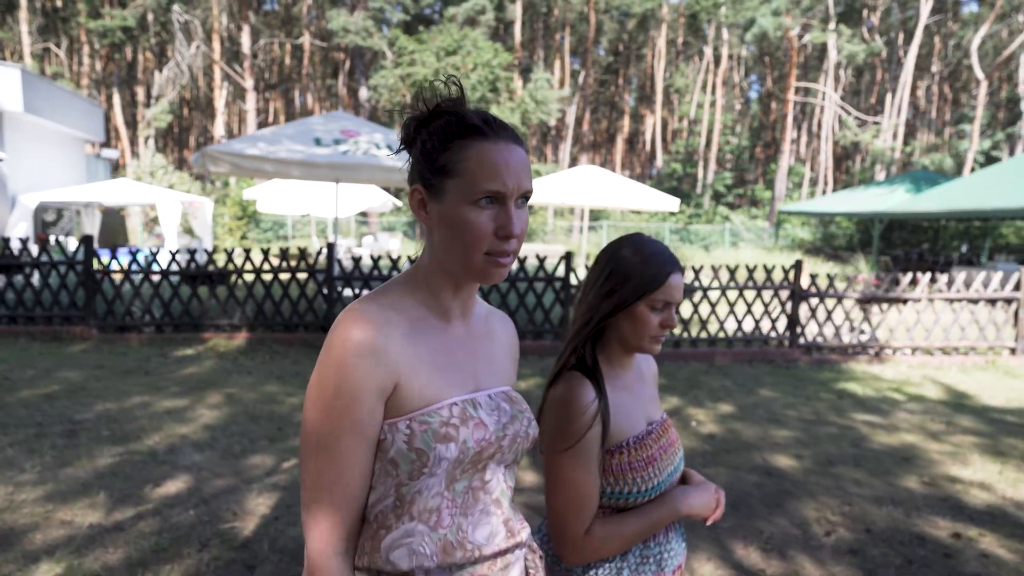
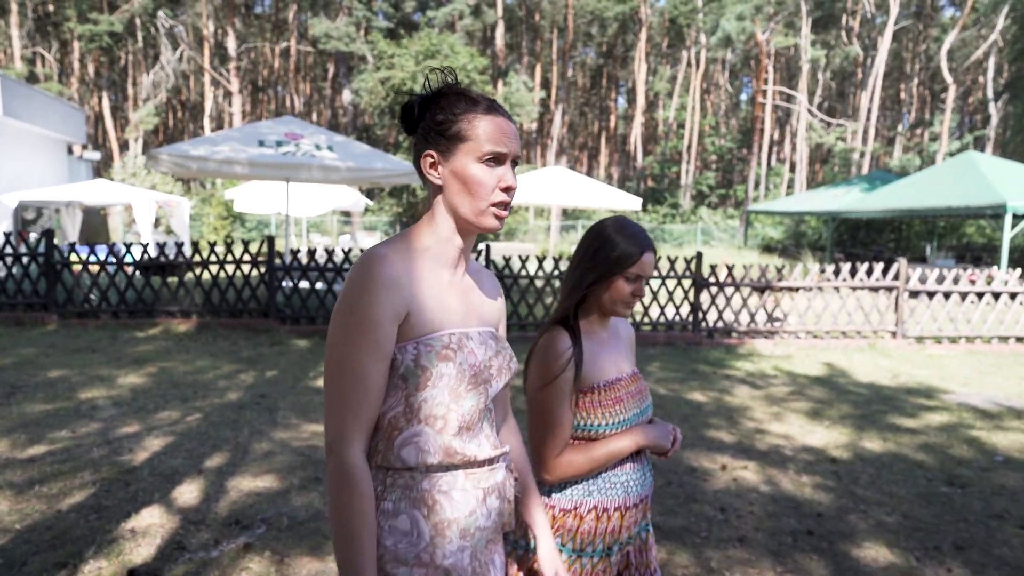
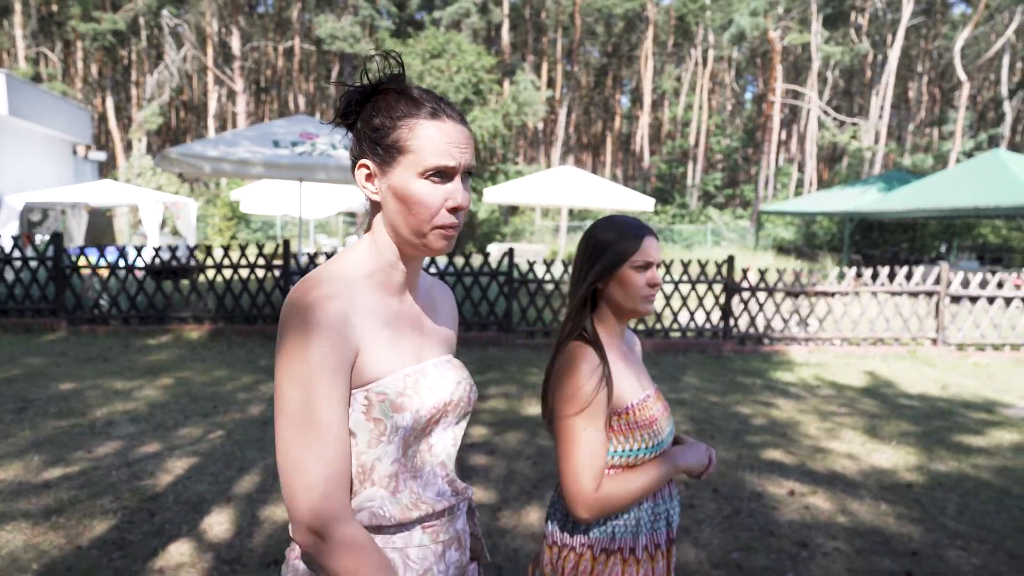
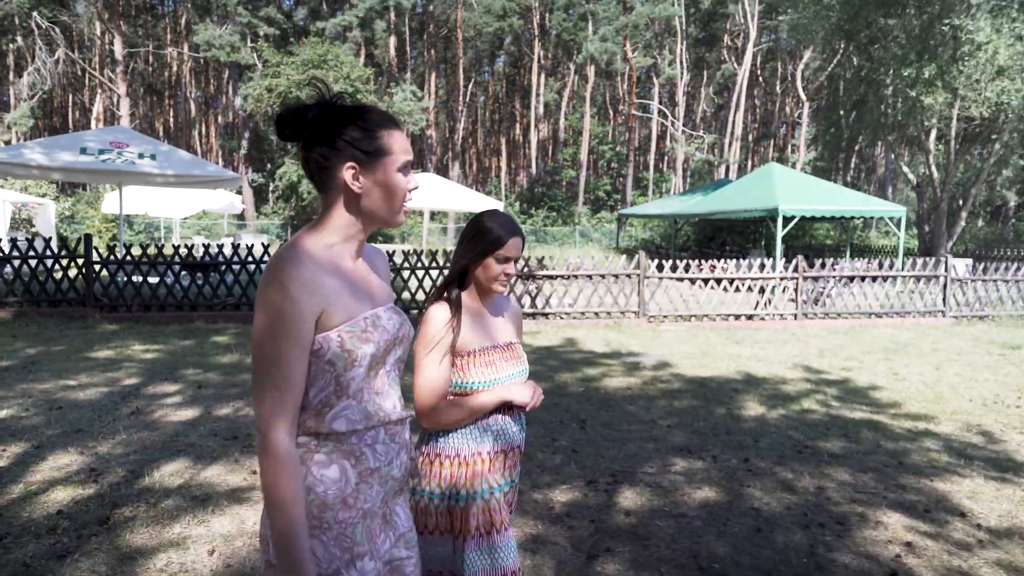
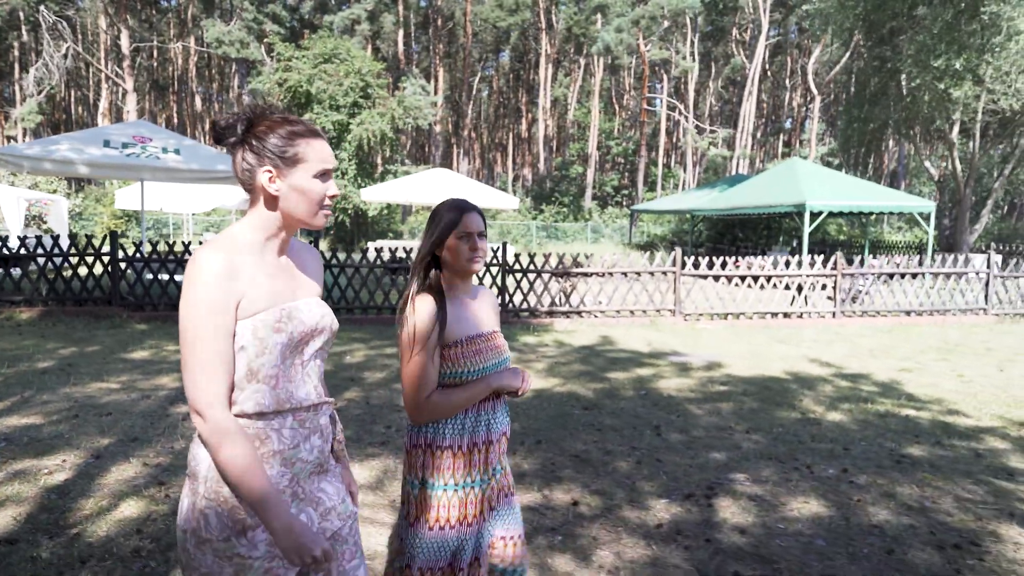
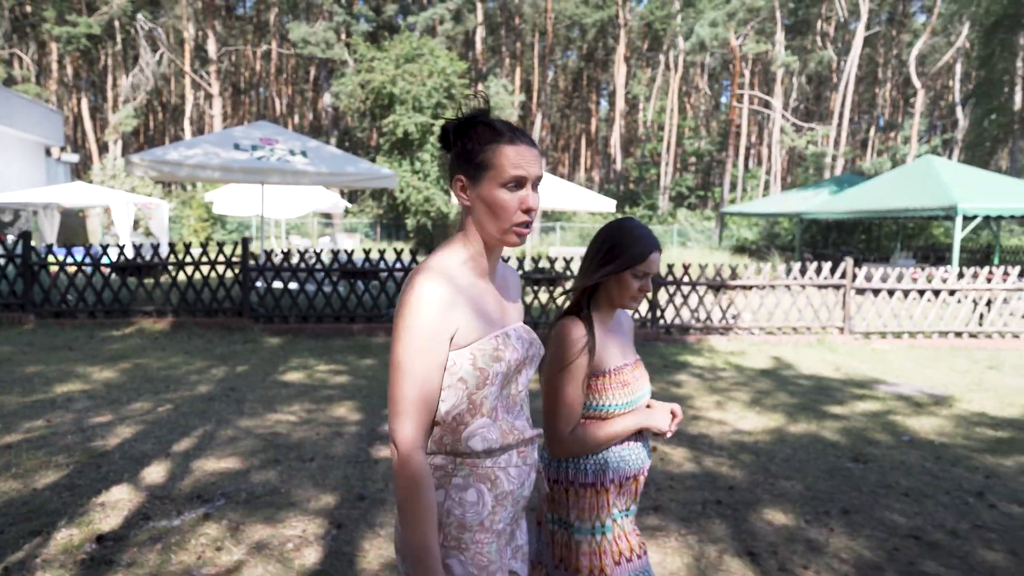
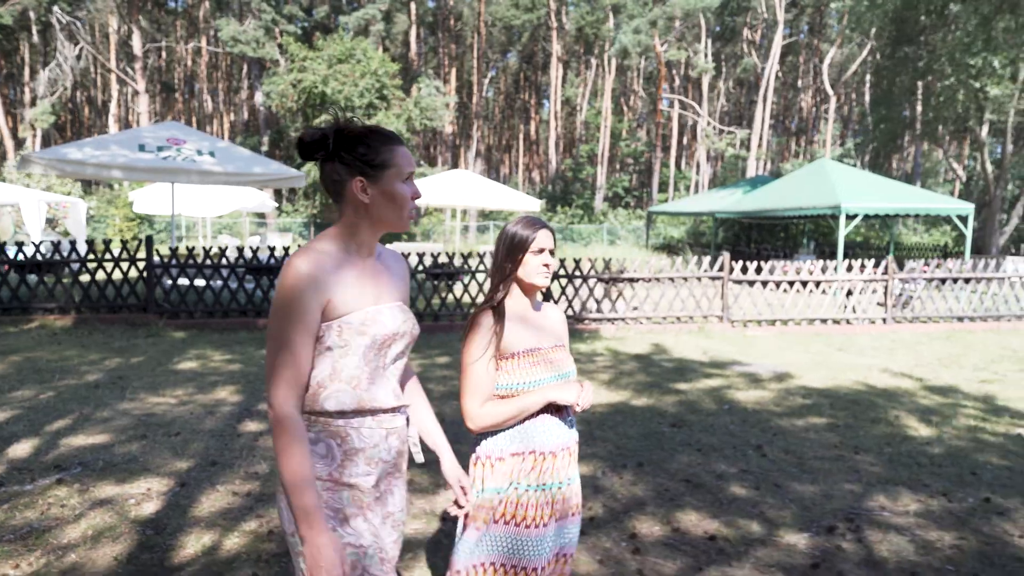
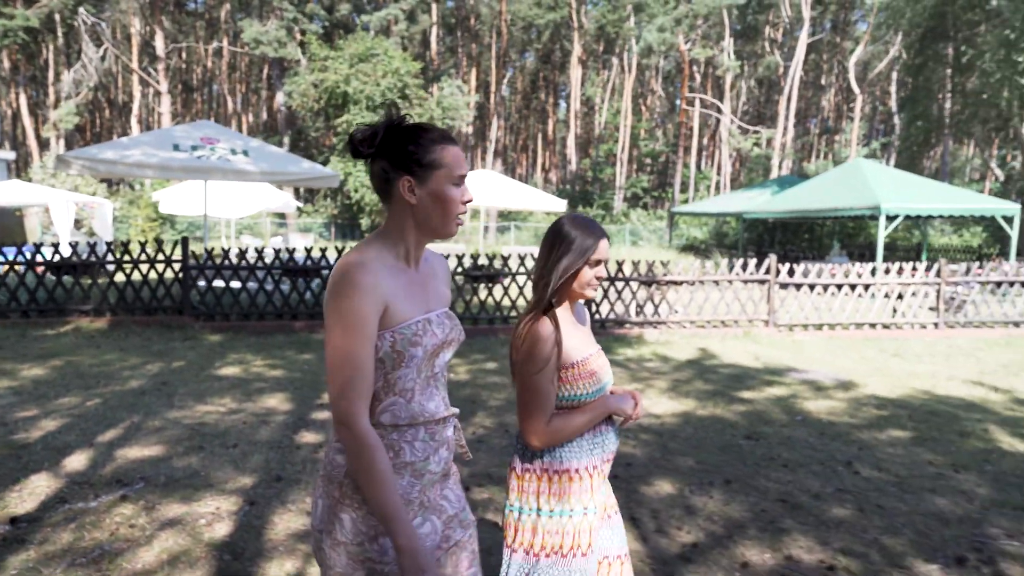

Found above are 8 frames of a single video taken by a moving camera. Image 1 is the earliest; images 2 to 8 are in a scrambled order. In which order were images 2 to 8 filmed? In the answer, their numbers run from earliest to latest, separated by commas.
3, 2, 6, 8, 7, 5, 4
